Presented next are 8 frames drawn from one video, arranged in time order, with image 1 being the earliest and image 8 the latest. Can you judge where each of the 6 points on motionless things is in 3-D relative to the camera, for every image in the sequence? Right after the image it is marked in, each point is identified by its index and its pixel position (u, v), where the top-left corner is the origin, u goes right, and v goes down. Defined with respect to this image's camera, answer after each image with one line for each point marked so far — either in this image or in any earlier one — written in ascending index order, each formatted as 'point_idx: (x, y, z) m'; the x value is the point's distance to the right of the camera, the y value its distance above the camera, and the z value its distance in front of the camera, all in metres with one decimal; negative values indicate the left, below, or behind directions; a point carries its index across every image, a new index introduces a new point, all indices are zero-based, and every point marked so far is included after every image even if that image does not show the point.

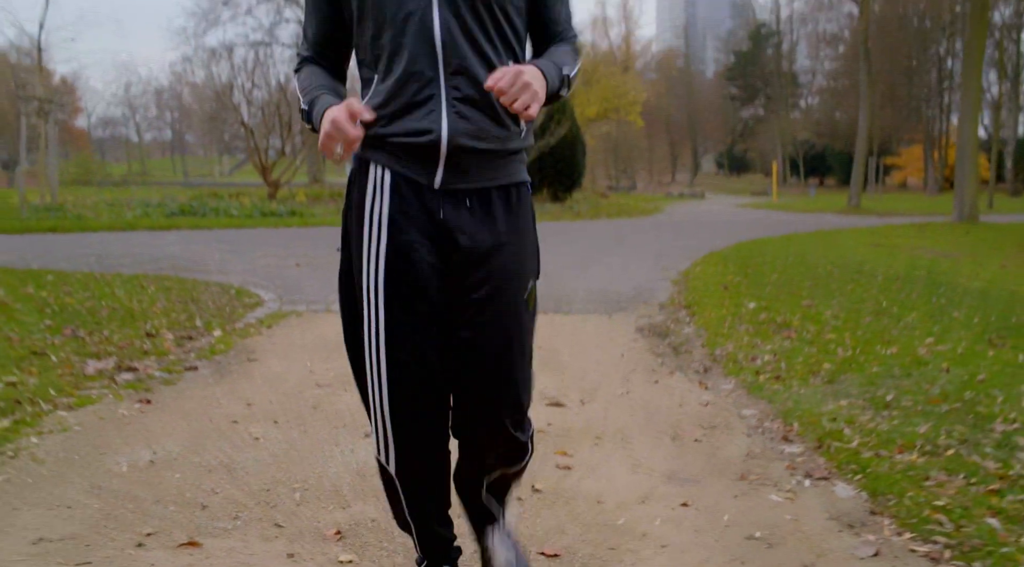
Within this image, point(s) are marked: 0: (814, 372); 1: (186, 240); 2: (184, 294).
0: (+1.2, -0.4, +3.1) m
1: (-4.0, +0.5, +9.5) m
2: (-2.2, -0.1, +5.2) m
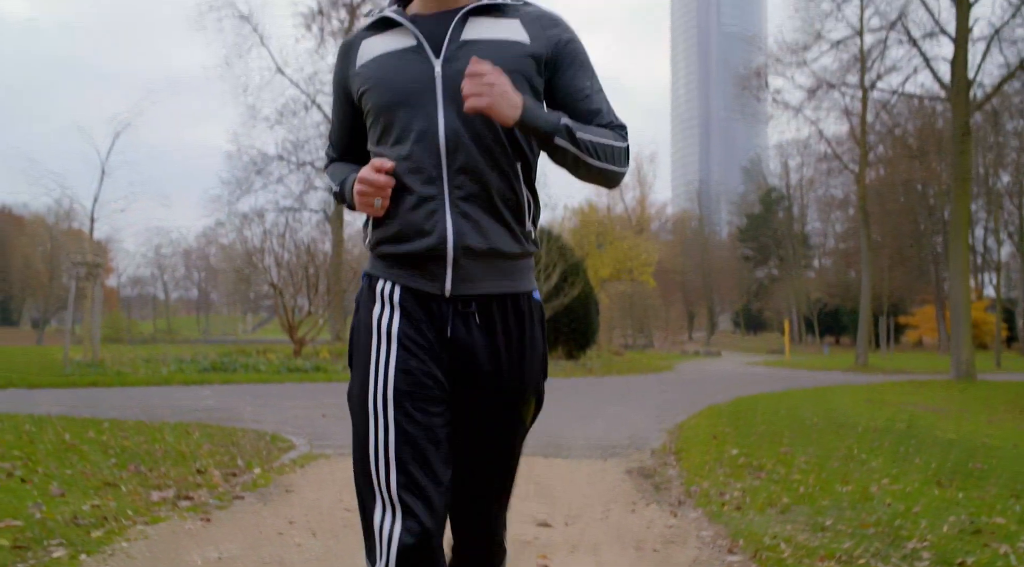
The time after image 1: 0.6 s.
0: (+1.2, -1.0, +3.6) m
1: (-3.9, -1.5, +10.2) m
2: (-2.2, -1.2, +5.8) m
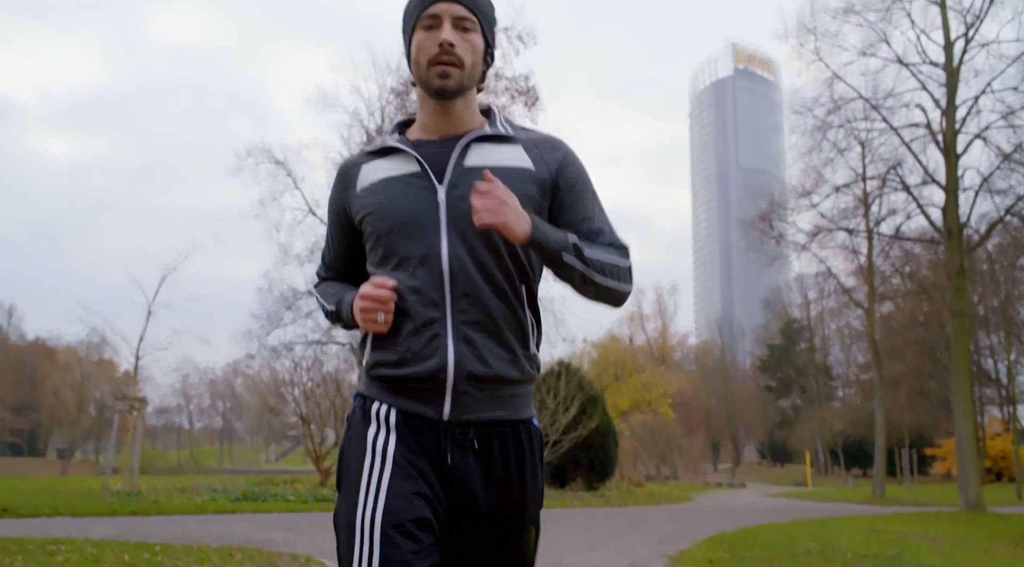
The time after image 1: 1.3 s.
0: (+1.2, -1.8, +4.1) m
1: (-3.6, -3.3, +10.7) m
2: (-2.1, -2.3, +6.4) m
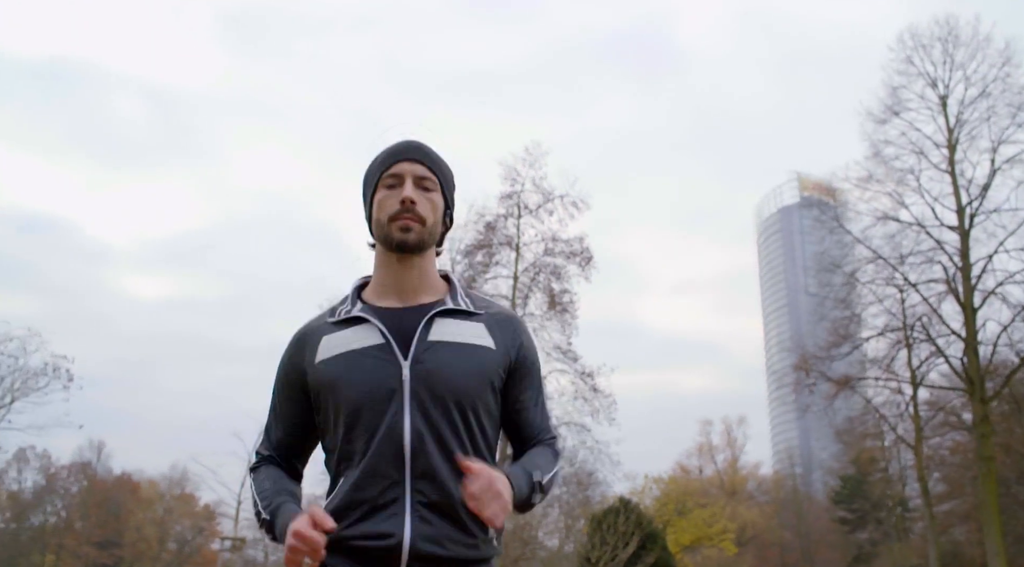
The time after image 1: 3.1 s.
0: (+1.5, -3.1, +5.8) m
1: (-2.7, -5.9, +12.4) m
2: (-1.5, -4.1, +8.2) m
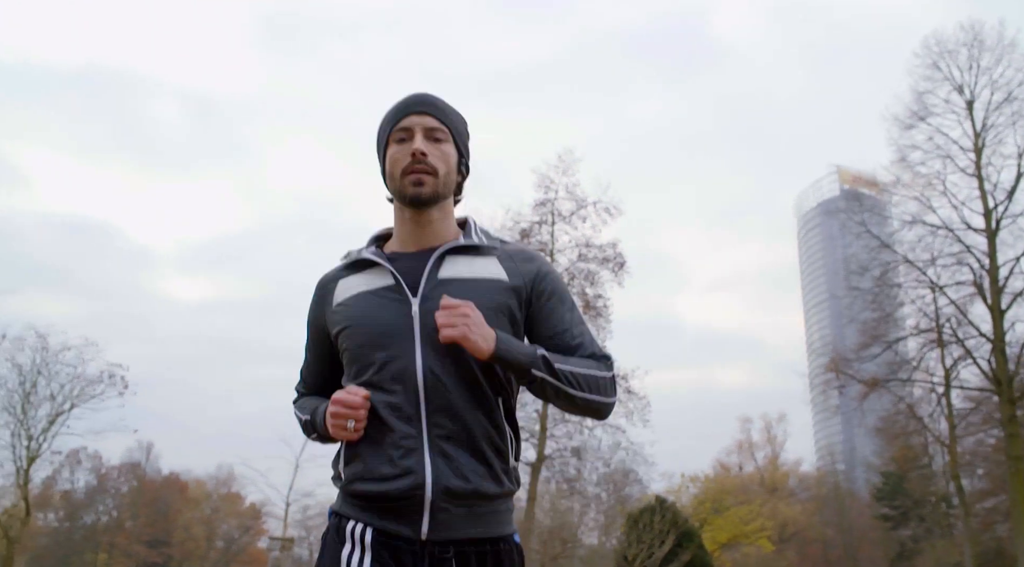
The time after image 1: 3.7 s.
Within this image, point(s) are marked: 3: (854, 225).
0: (+1.8, -3.3, +6.3) m
1: (-2.0, -6.1, +13.2) m
2: (-1.1, -4.4, +8.9) m
3: (+8.0, +1.3, +18.0) m
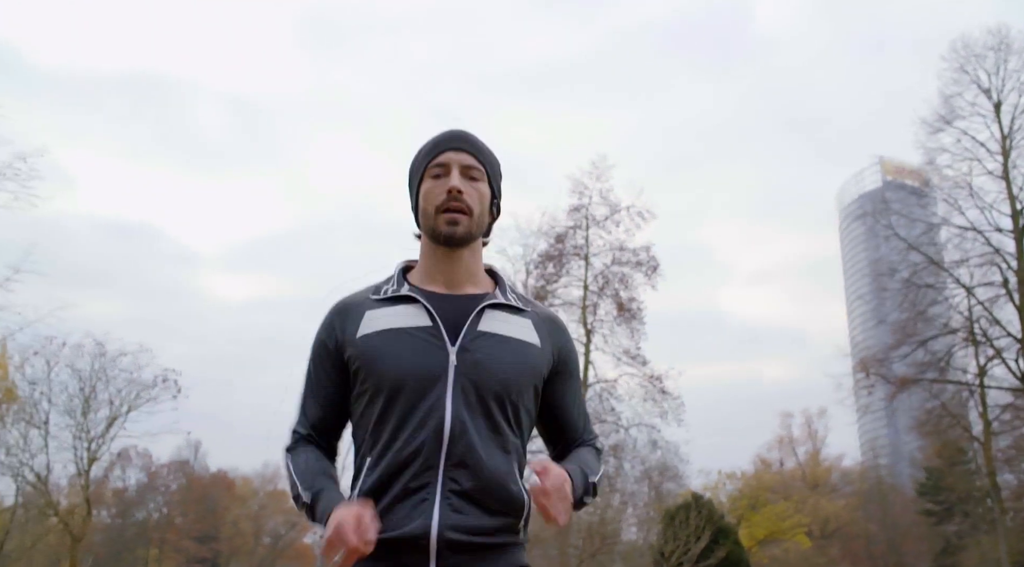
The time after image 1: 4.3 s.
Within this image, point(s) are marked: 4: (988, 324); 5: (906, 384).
0: (+2.2, -3.5, +6.9) m
1: (-1.3, -6.3, +13.9) m
2: (-0.6, -4.6, +9.6) m
3: (+8.8, +1.3, +18.3) m
4: (+10.5, -0.9, +16.9) m
5: (+9.3, -2.4, +18.2) m
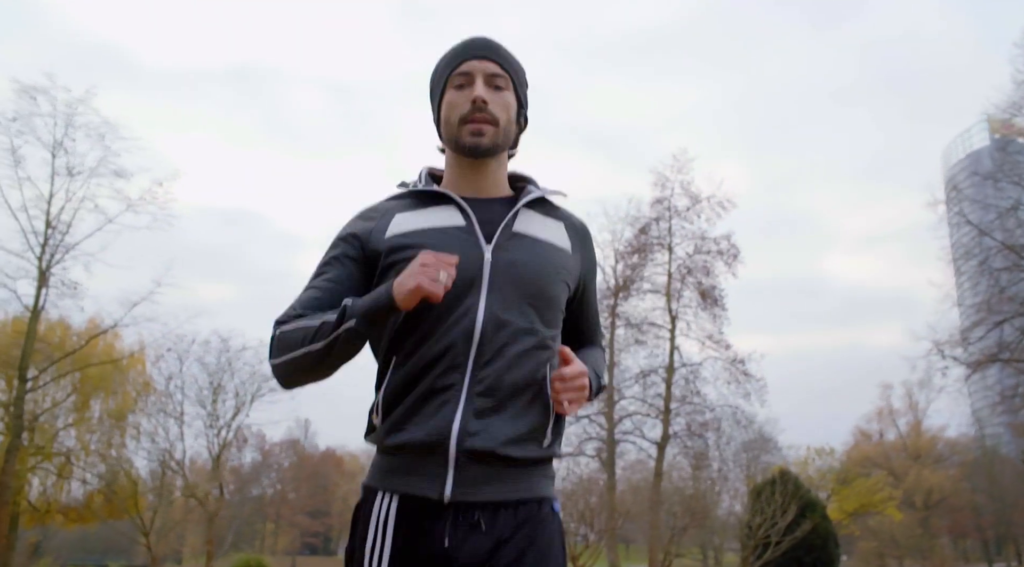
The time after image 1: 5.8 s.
0: (+3.2, -3.7, +8.3) m
1: (+0.7, -6.4, +15.7) m
2: (+0.8, -4.8, +11.3) m
3: (+10.8, +1.8, +18.6) m
4: (+12.4, -0.4, +17.1) m
5: (+11.5, -1.9, +18.6) m
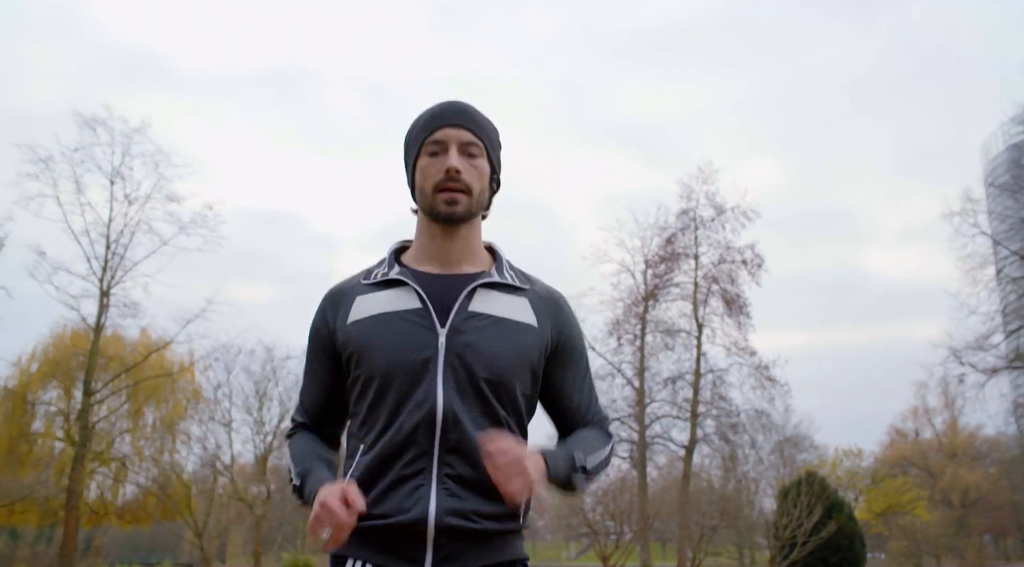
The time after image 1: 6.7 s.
0: (+3.6, -4.1, +9.2) m
1: (+1.4, -6.8, +16.7) m
2: (+1.3, -5.2, +12.3) m
3: (+11.5, +1.6, +19.2) m
4: (+13.1, -0.6, +17.6) m
5: (+12.3, -2.1, +19.1) m
